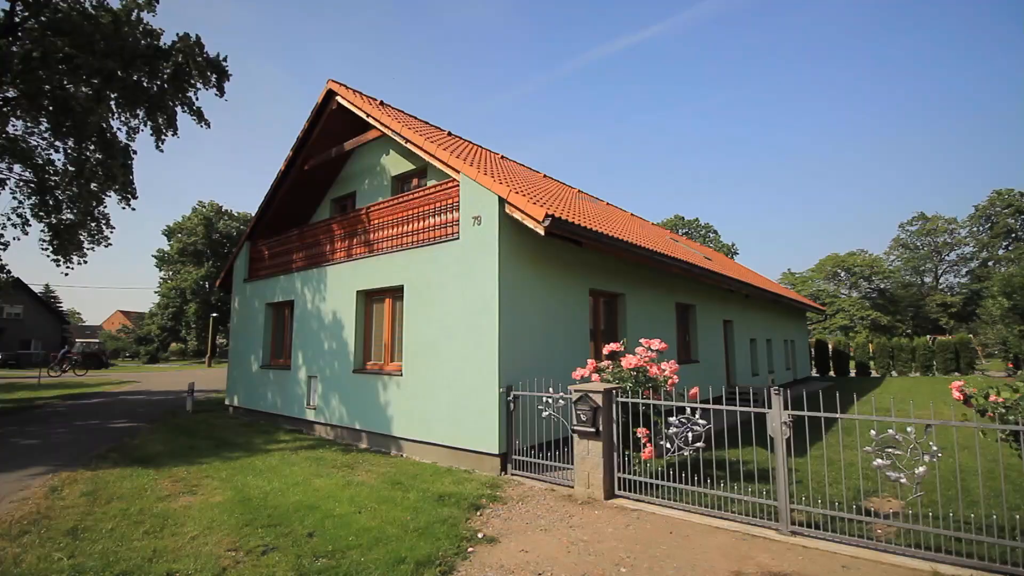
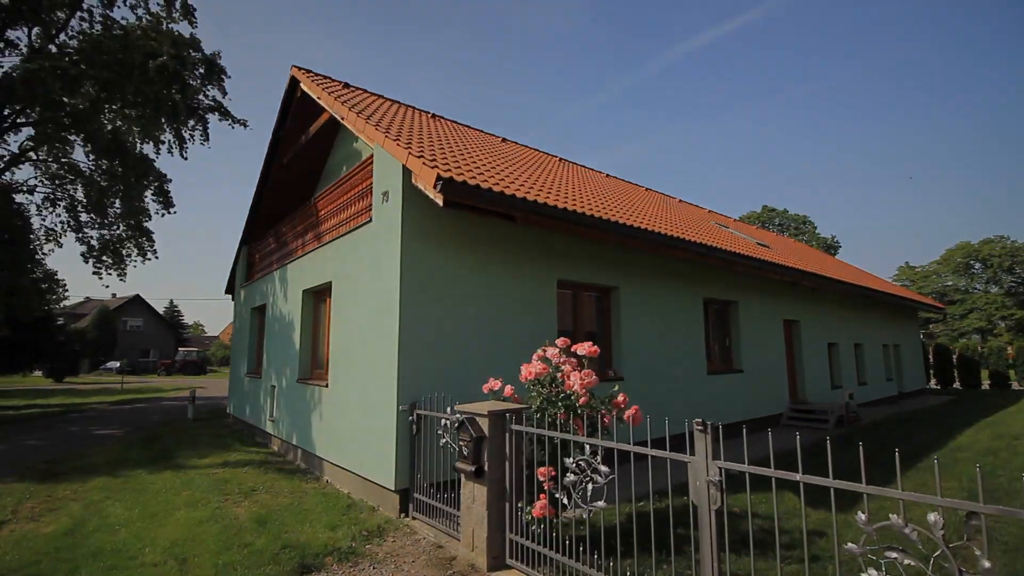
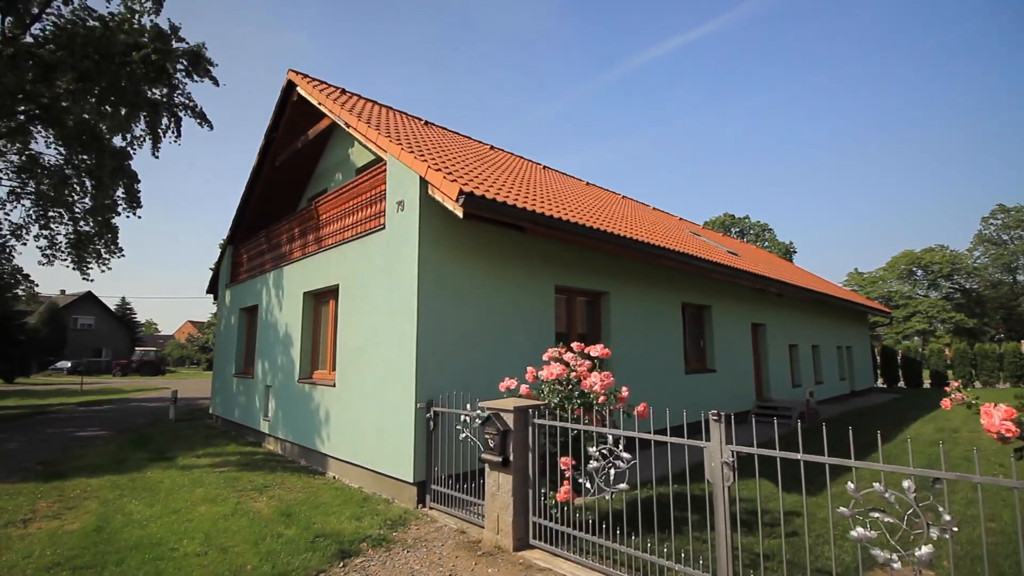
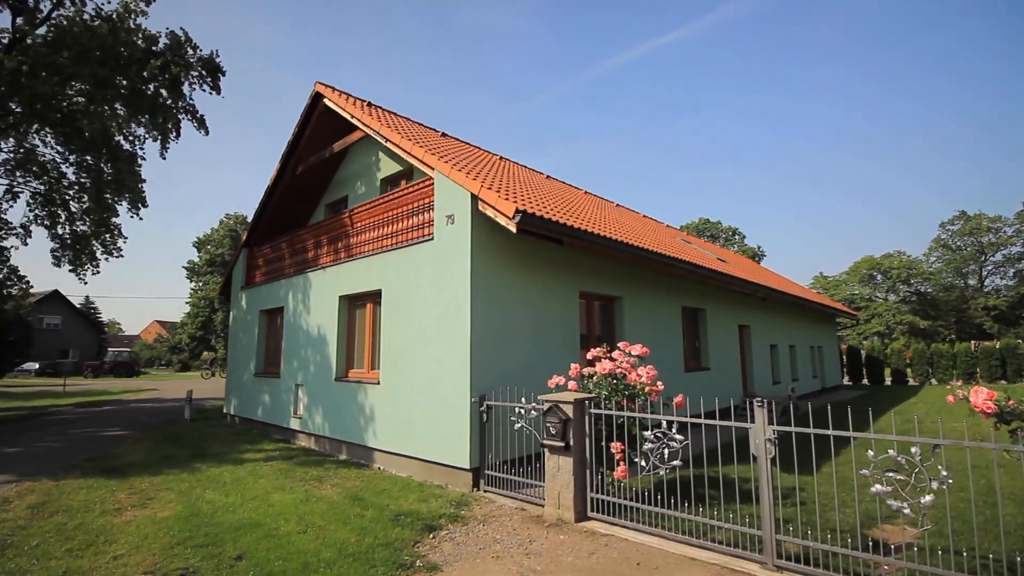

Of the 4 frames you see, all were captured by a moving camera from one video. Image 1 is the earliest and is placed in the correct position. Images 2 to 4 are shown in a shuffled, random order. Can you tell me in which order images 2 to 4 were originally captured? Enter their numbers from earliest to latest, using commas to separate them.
4, 3, 2
